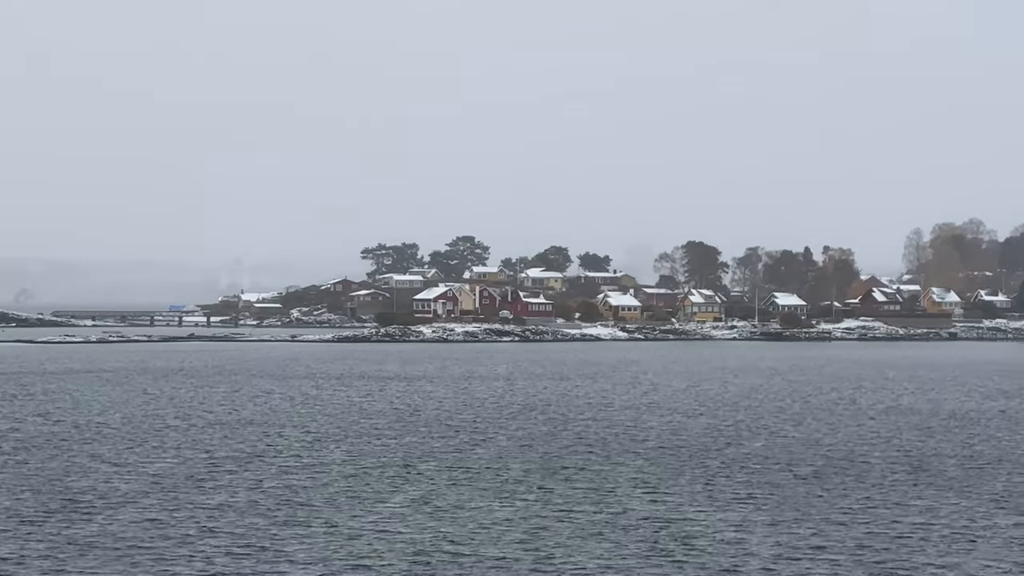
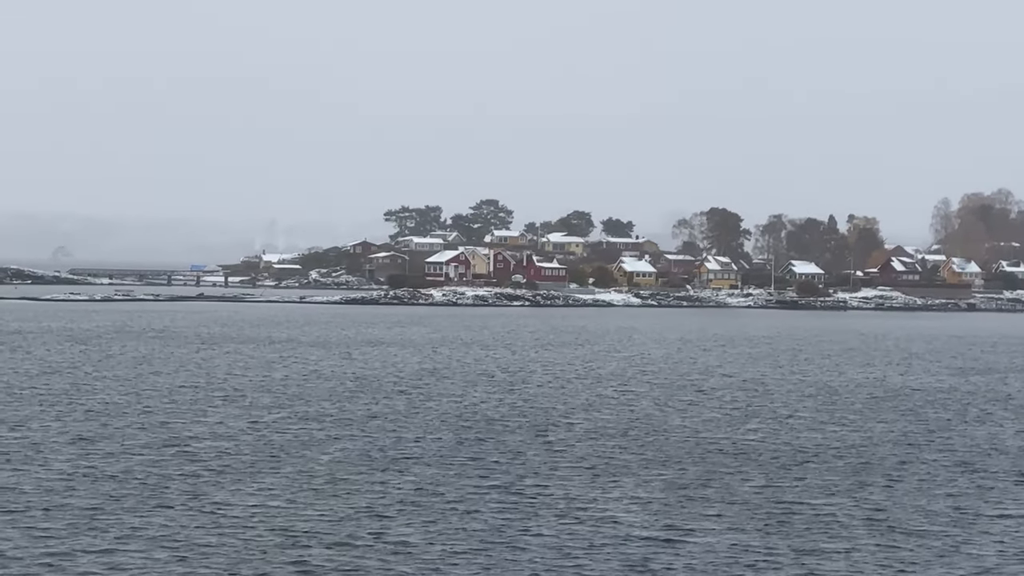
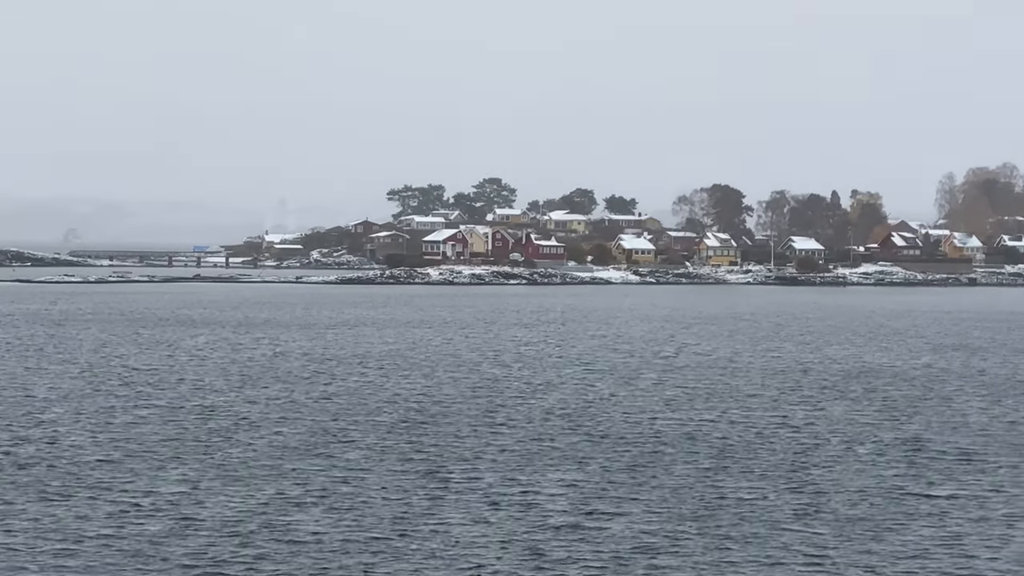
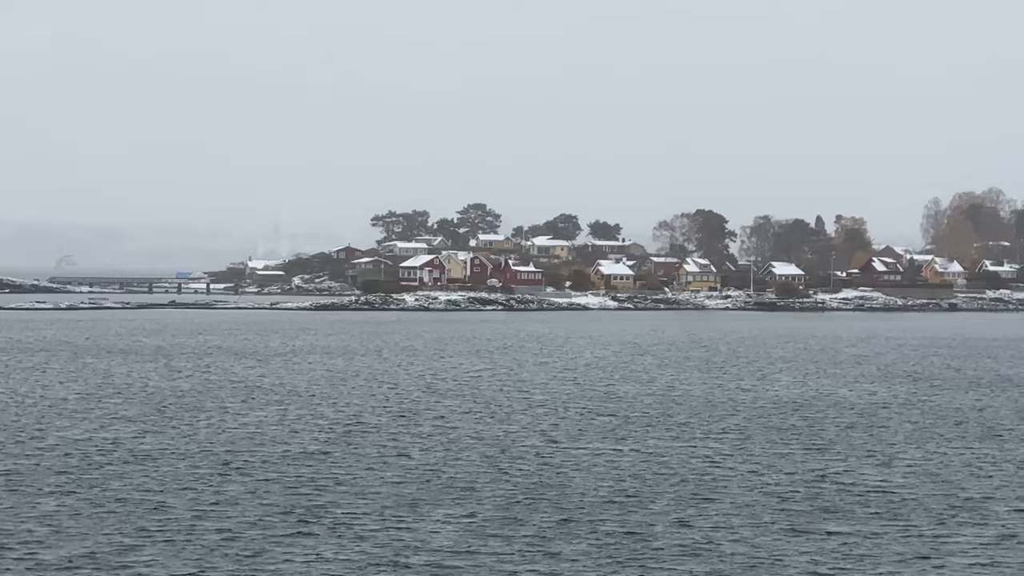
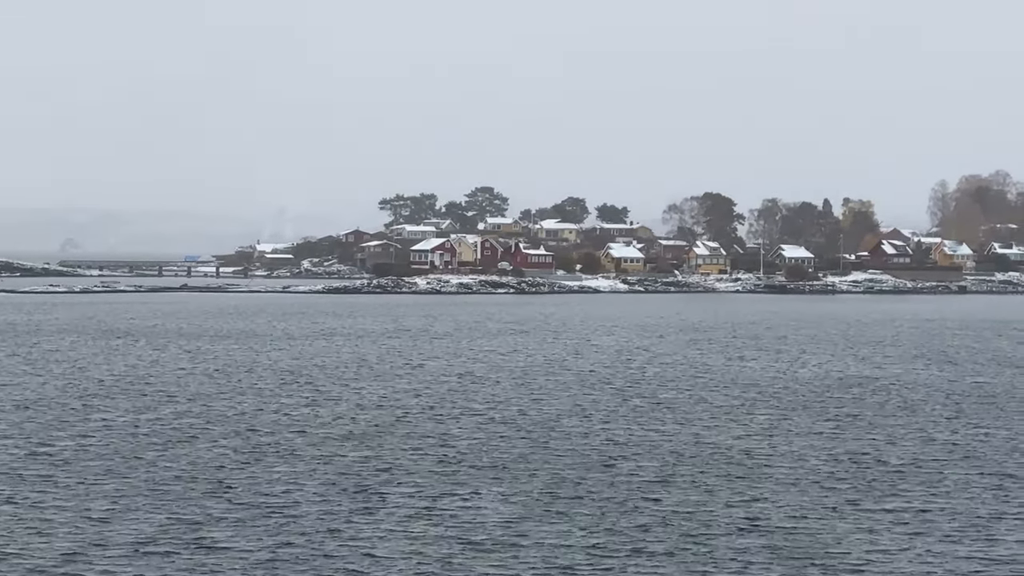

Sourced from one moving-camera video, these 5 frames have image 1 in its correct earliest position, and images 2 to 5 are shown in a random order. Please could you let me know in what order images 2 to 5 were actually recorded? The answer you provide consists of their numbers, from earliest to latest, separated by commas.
2, 3, 5, 4
